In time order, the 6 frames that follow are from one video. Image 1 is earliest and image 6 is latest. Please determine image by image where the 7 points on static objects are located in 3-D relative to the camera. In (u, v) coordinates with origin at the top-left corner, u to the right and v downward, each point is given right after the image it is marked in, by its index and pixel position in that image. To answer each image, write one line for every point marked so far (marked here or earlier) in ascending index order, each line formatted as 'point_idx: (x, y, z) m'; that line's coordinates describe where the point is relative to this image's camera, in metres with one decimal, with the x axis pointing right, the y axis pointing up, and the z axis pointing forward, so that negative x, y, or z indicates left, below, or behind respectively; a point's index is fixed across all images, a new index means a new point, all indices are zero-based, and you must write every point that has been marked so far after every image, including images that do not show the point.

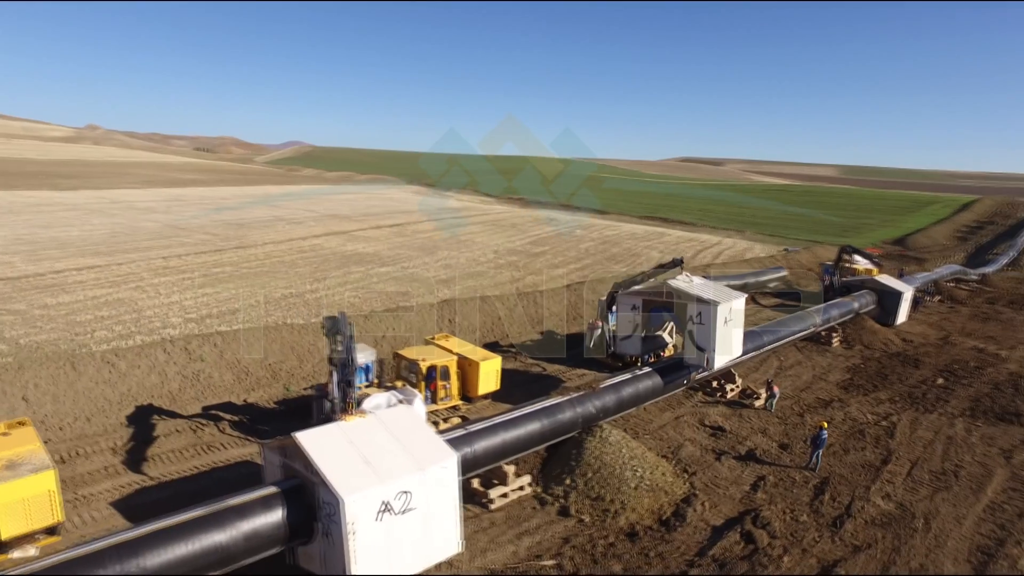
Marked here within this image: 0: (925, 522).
0: (+6.0, -3.4, +8.9) m
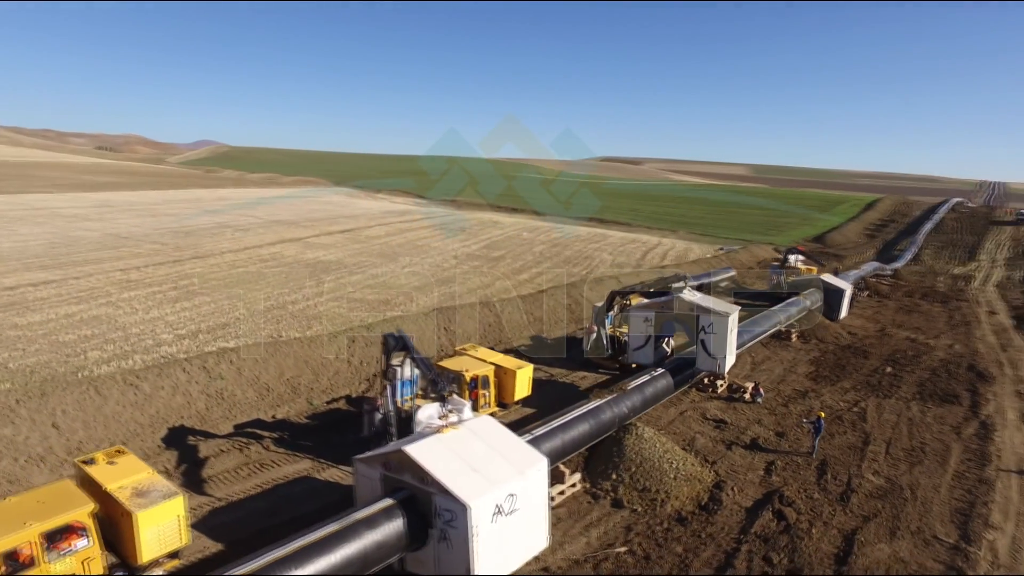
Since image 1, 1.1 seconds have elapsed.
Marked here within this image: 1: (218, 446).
0: (+6.9, -3.5, +10.6) m
1: (-5.2, -2.8, +11.0) m
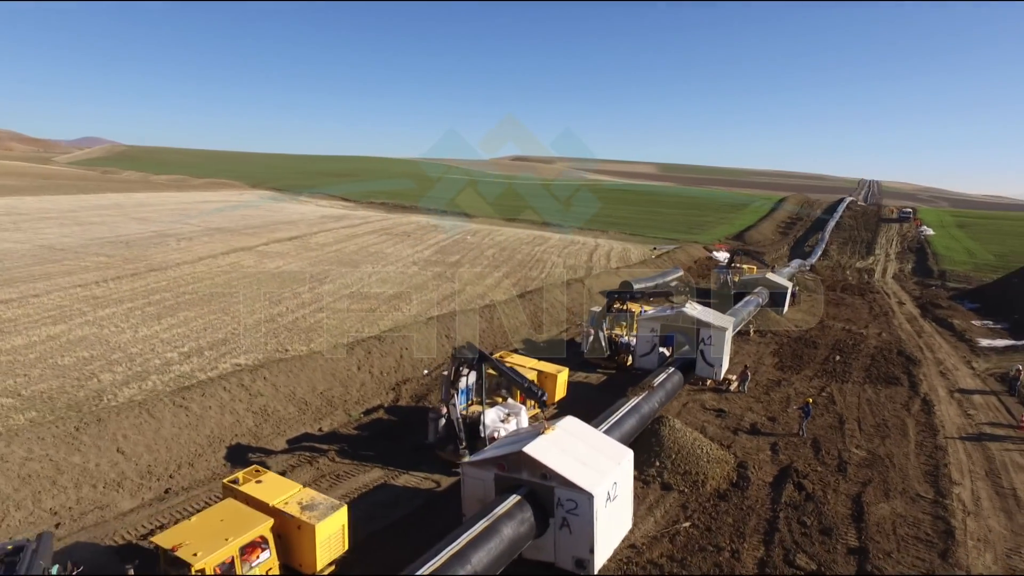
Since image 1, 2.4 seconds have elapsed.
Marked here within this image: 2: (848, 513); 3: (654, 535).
0: (+7.8, -3.6, +12.8) m
1: (-4.2, -3.2, +11.5) m
2: (+5.8, -3.9, +10.7) m
3: (+2.2, -3.9, +9.8) m
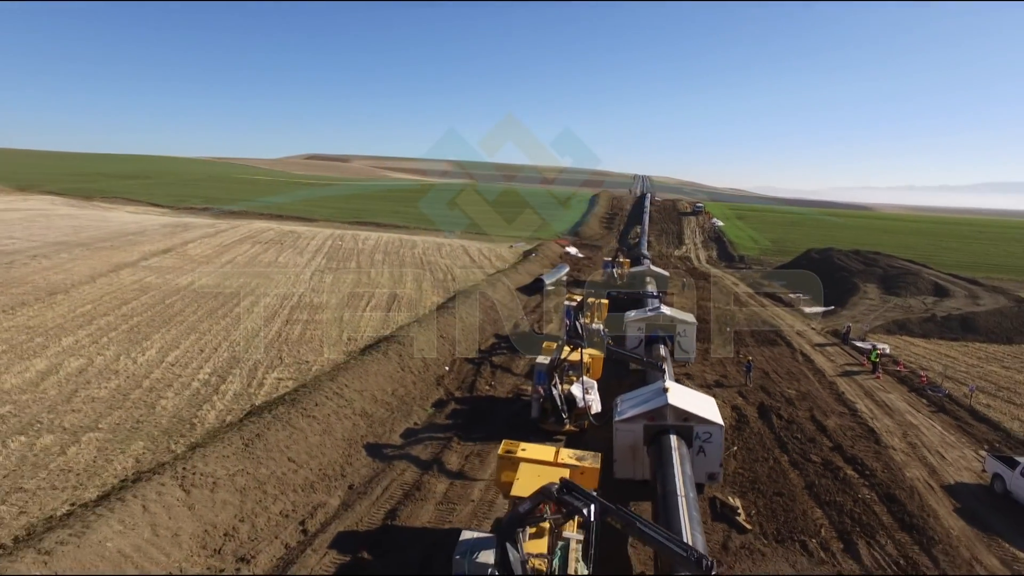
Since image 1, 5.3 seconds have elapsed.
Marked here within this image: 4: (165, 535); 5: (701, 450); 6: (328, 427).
0: (+9.0, -3.2, +18.5) m
1: (-1.9, -3.5, +13.4) m
2: (+7.8, -3.6, +15.9) m
3: (+4.7, -3.8, +13.9) m
4: (-5.1, -3.6, +9.1) m
5: (+3.7, -3.2, +12.1) m
6: (-4.0, -3.0, +13.3) m
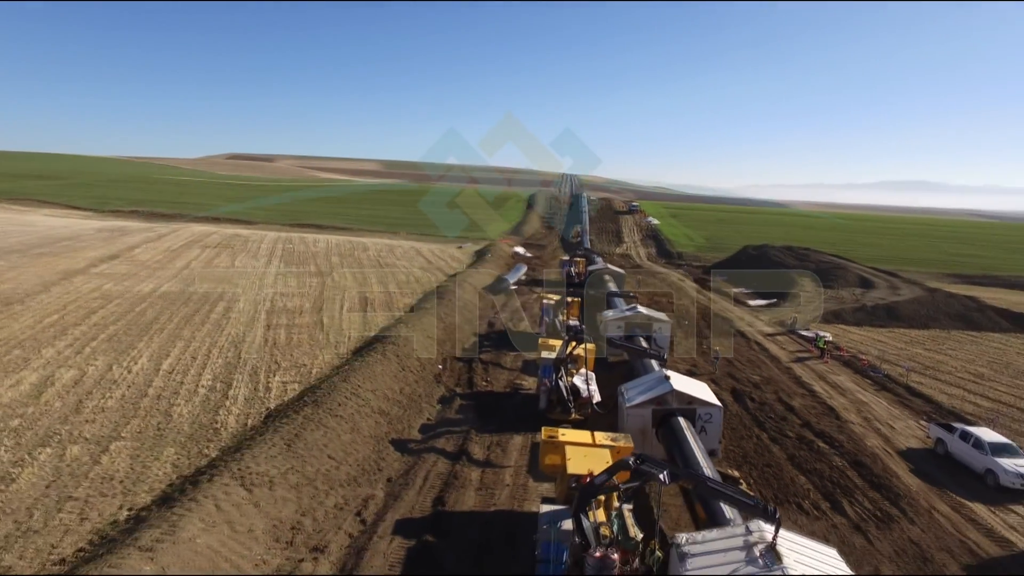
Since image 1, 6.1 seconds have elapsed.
0: (+8.7, -3.0, +20.6) m
1: (-1.5, -3.5, +14.2) m
2: (+7.8, -3.4, +17.9) m
3: (+5.0, -3.7, +15.5) m
4: (-4.2, -3.8, +9.6) m
5: (+4.2, -3.1, +13.6) m
6: (-3.5, -3.1, +13.9) m
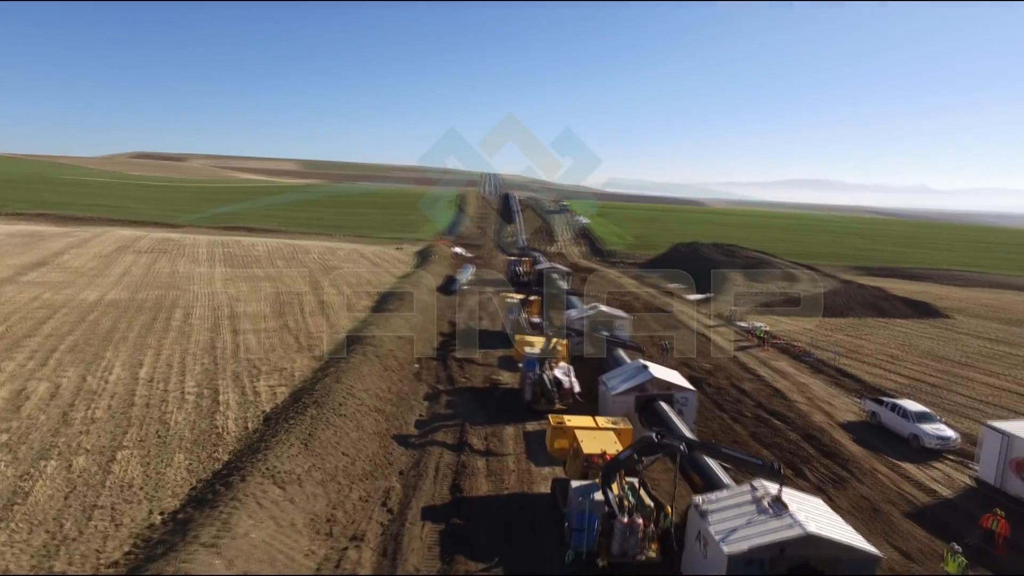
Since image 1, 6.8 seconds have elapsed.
0: (+7.7, -2.8, +22.6) m
1: (-1.6, -3.6, +15.0) m
2: (+7.2, -3.3, +19.8) m
3: (+4.7, -3.6, +17.1) m
4: (-3.7, -3.9, +10.1) m
5: (+4.1, -3.0, +15.1) m
6: (-3.6, -3.2, +14.4) m
